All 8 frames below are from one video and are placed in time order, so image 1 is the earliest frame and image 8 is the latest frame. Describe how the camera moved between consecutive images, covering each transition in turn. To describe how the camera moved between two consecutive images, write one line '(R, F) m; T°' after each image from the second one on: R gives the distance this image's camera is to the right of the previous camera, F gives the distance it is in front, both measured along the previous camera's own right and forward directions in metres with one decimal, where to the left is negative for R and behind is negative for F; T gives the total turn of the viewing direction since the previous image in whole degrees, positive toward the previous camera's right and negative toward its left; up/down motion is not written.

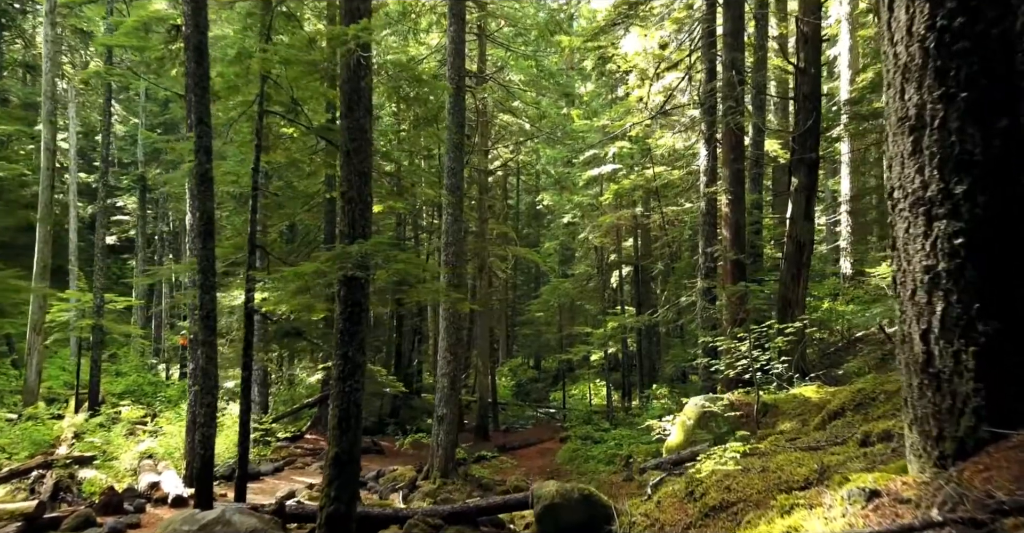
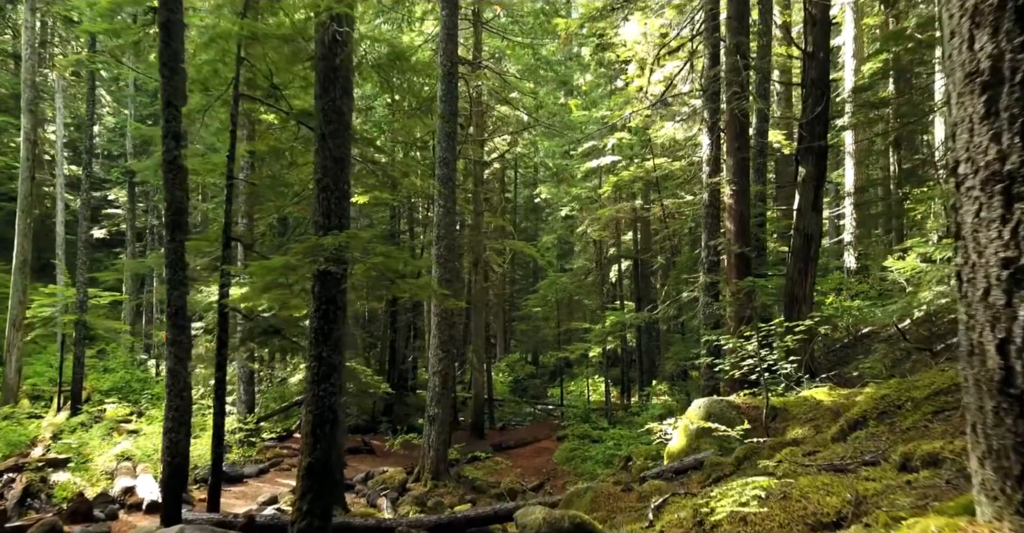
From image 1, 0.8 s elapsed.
(+0.1, +0.7) m; 0°
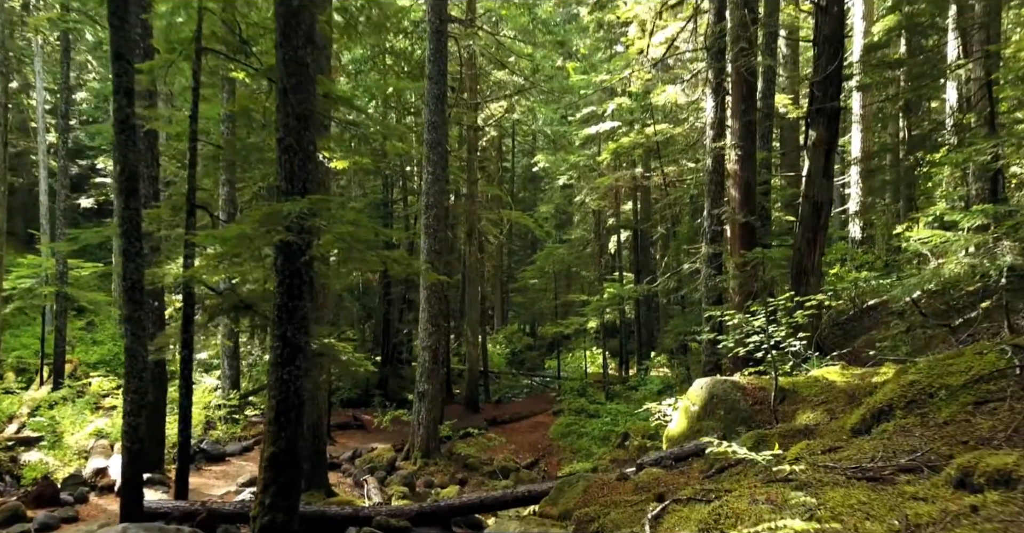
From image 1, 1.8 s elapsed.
(+0.1, +0.8) m; 0°
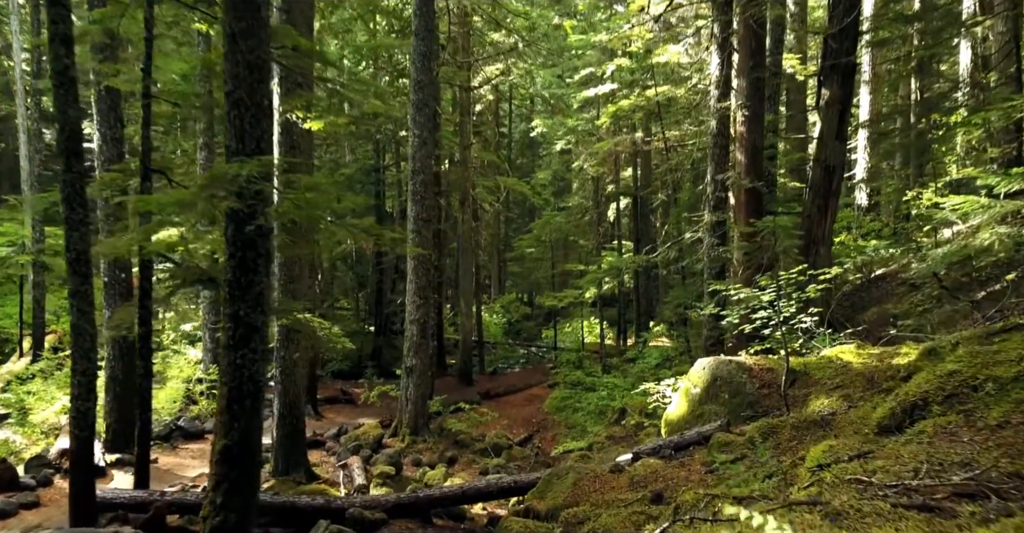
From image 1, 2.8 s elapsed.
(+0.1, +0.8) m; 0°
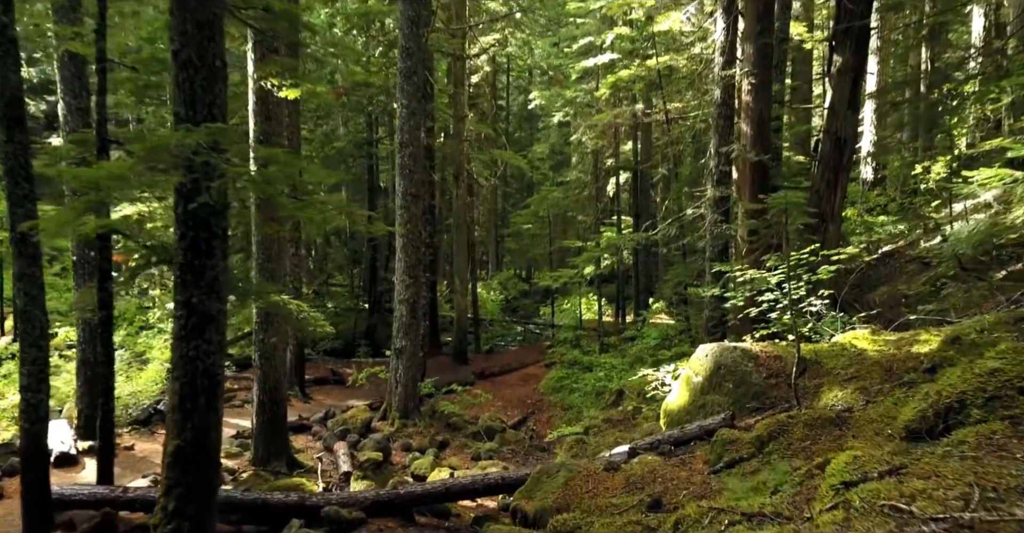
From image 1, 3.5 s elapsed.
(+0.1, +0.6) m; 0°
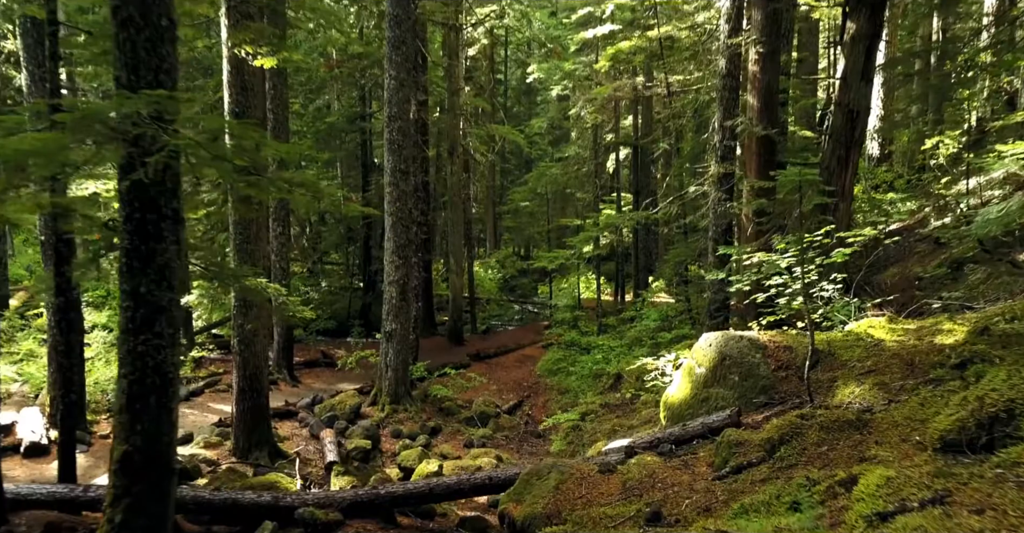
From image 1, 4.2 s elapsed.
(+0.1, +0.6) m; 0°
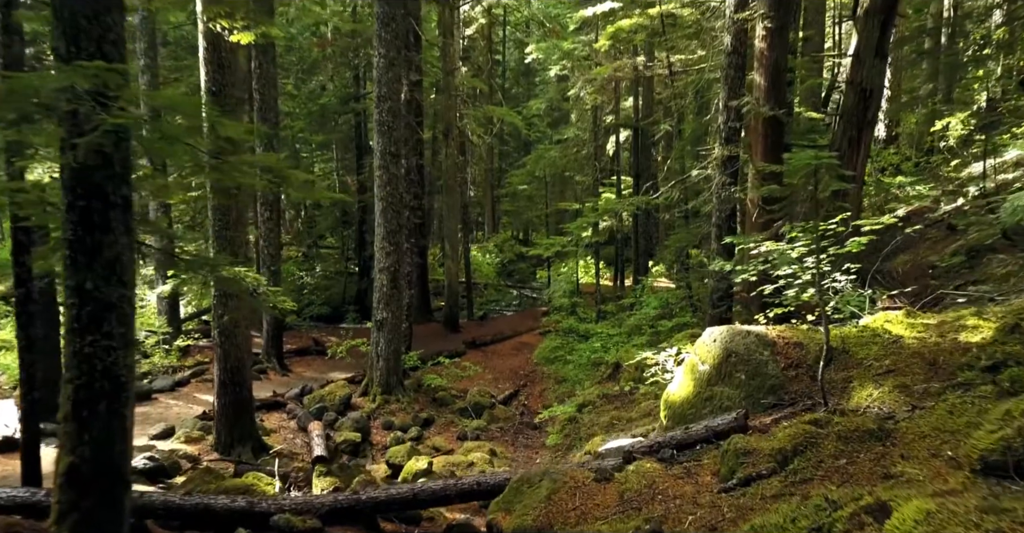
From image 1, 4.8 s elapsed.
(+0.1, +0.5) m; 0°
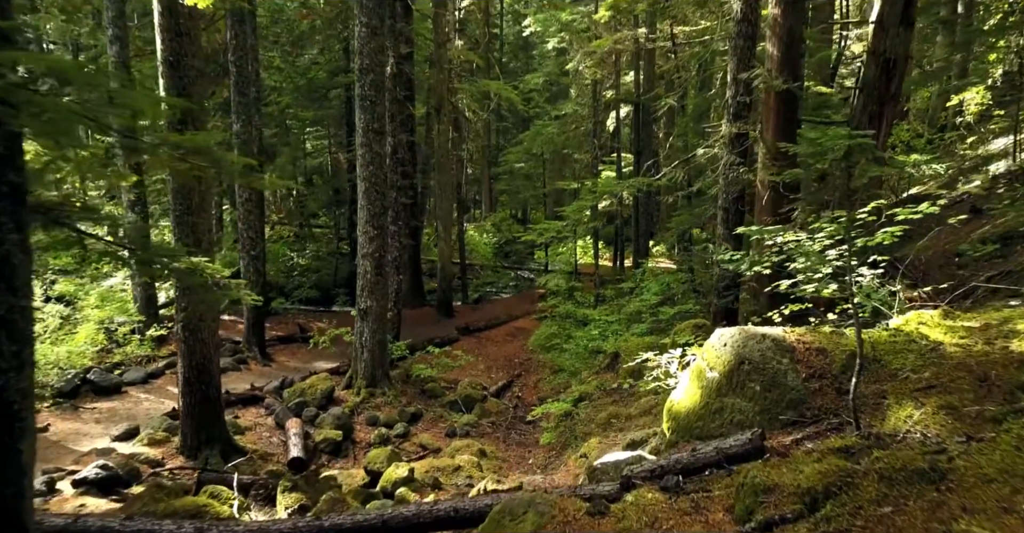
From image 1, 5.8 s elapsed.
(+0.1, +0.9) m; 0°
